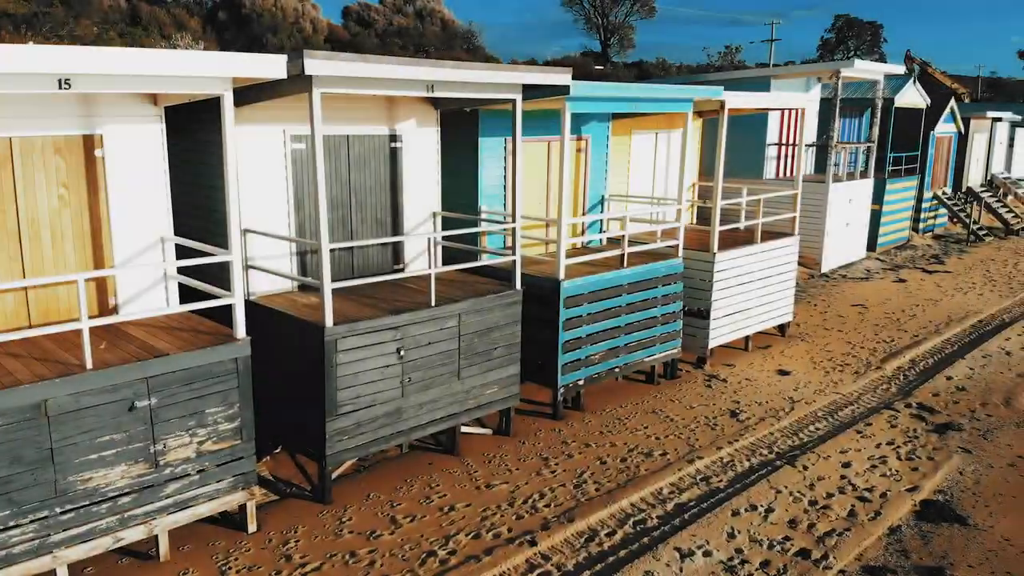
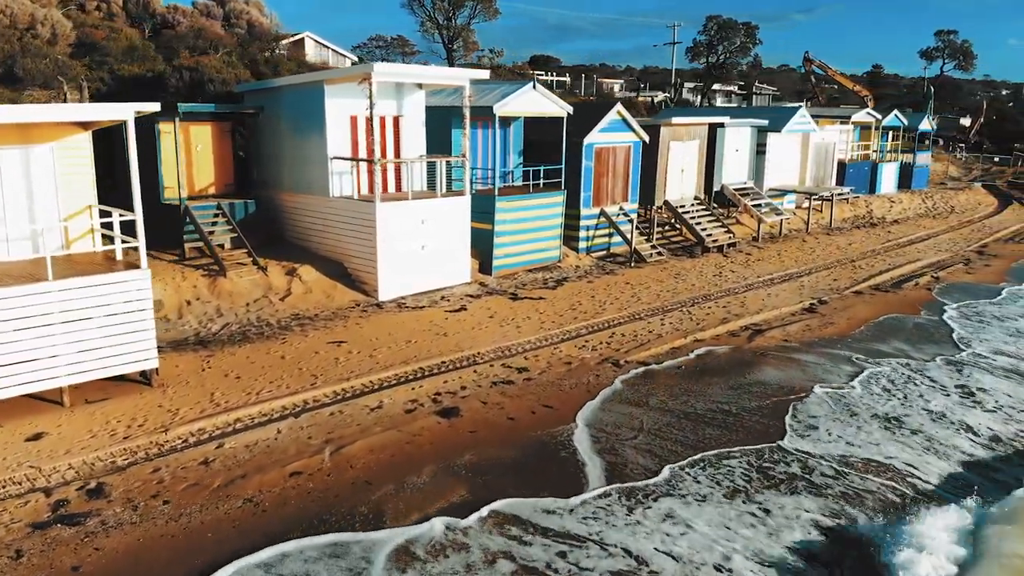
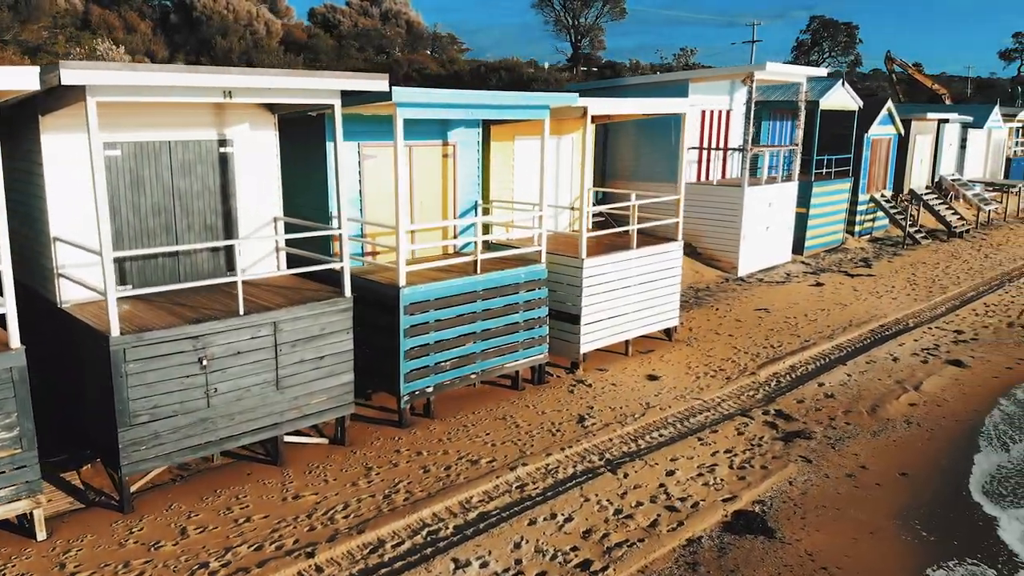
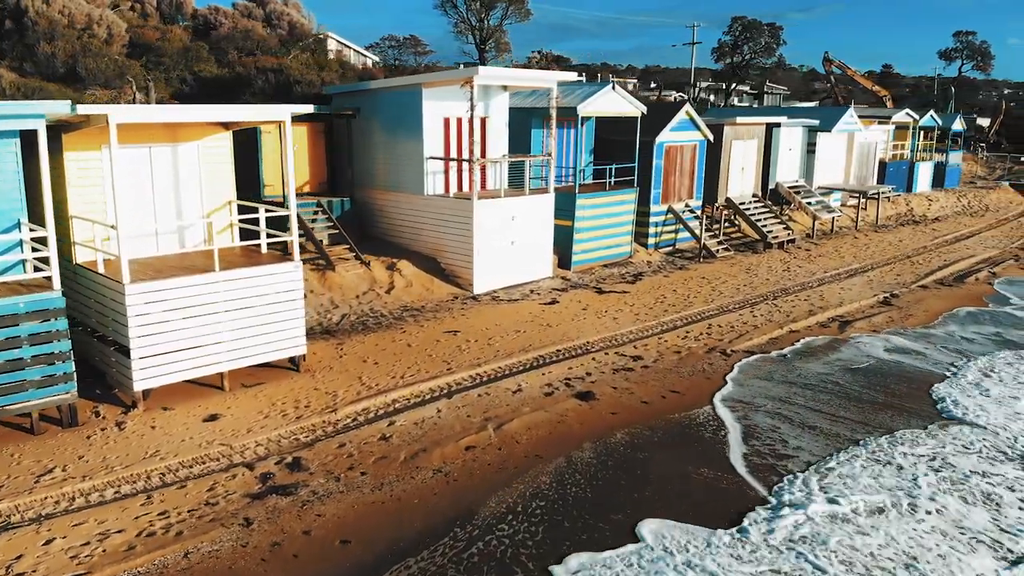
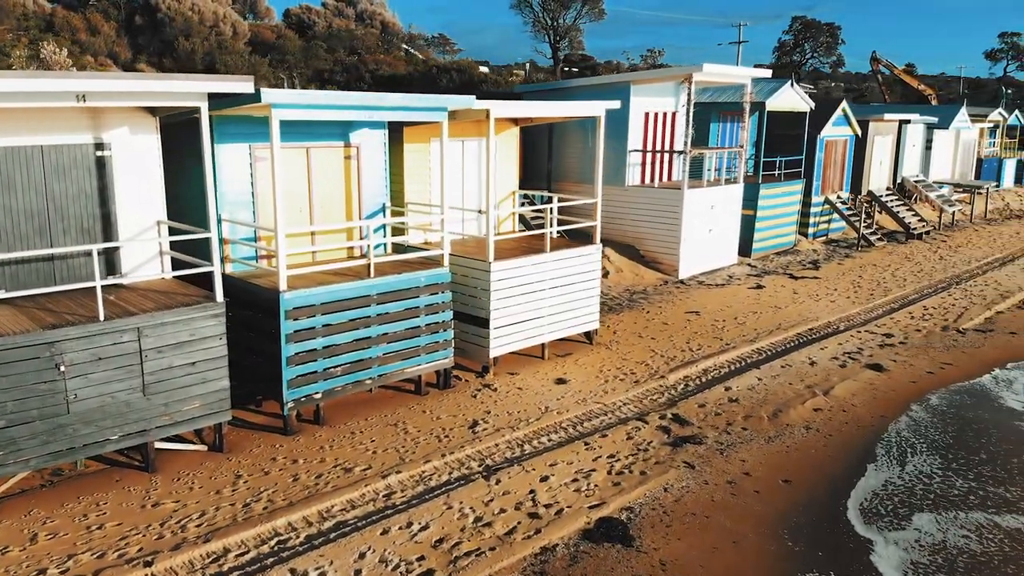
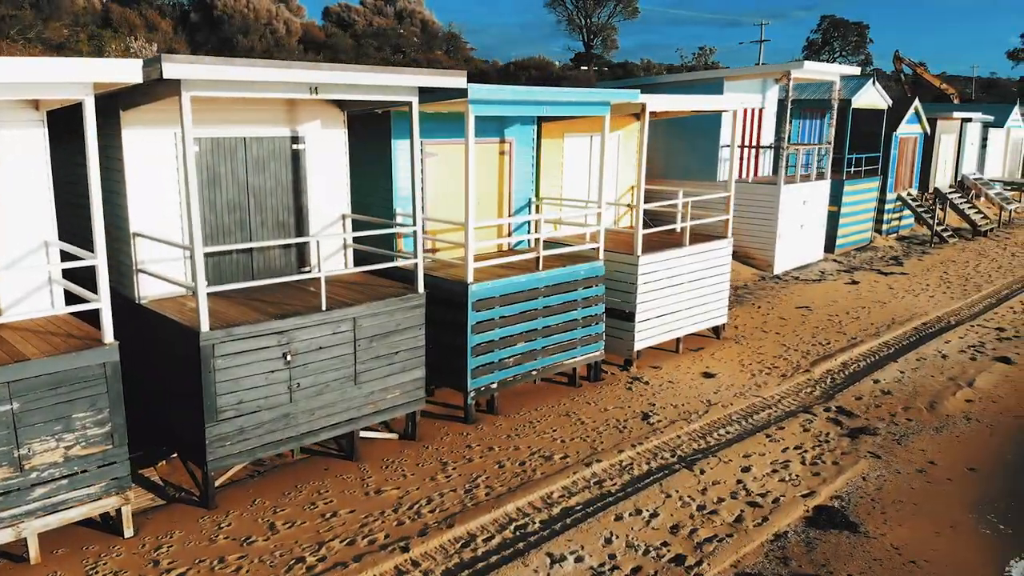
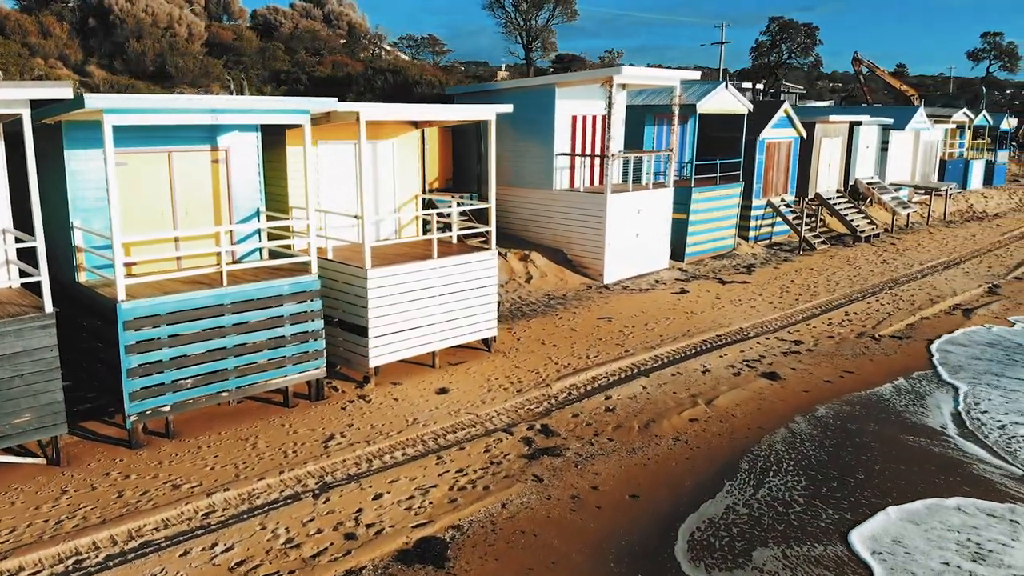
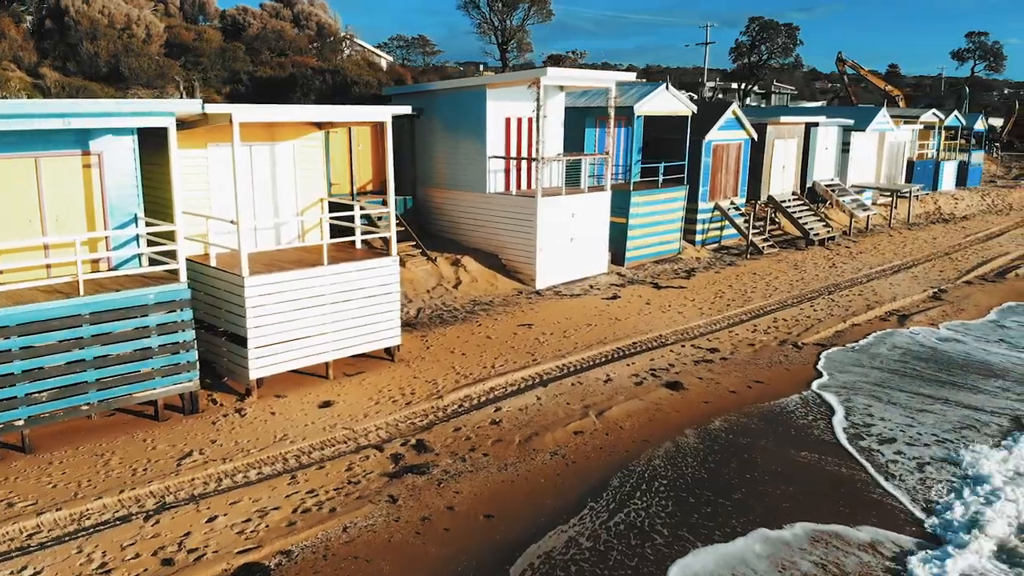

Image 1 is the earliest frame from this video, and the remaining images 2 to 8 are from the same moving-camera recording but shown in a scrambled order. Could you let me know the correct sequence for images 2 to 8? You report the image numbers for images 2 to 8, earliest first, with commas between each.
6, 3, 5, 7, 8, 4, 2
